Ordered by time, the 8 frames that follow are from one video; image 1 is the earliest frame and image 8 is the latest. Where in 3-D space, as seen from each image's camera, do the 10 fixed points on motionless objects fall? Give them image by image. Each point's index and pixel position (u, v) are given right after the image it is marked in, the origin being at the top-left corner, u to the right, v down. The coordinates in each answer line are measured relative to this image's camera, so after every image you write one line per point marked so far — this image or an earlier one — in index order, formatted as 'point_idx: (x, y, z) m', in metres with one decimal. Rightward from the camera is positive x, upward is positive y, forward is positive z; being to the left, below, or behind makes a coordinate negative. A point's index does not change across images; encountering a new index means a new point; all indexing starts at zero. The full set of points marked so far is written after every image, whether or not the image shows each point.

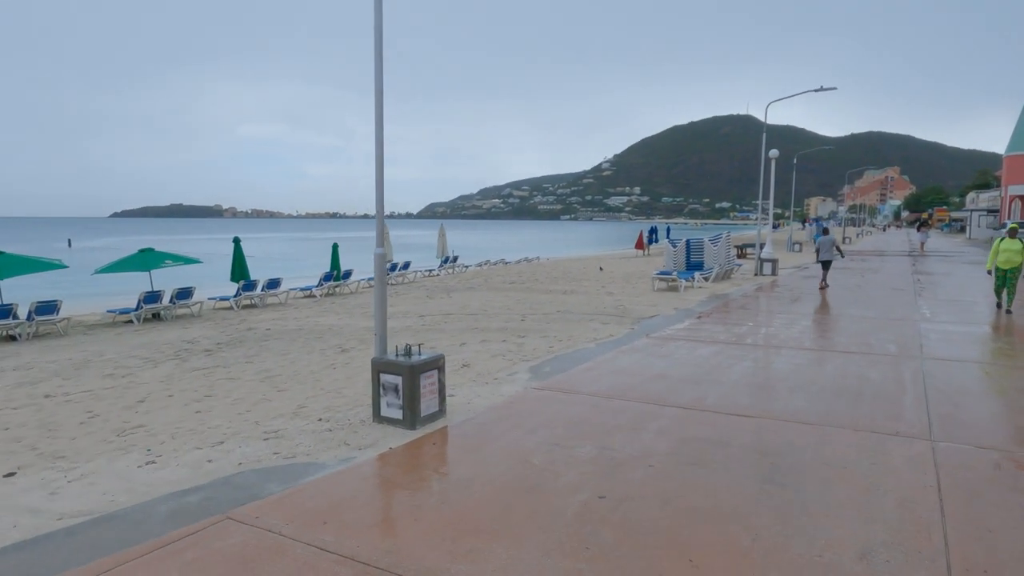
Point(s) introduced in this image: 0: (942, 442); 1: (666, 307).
0: (+3.5, -1.2, +5.4) m
1: (+3.3, -0.4, +14.3) m
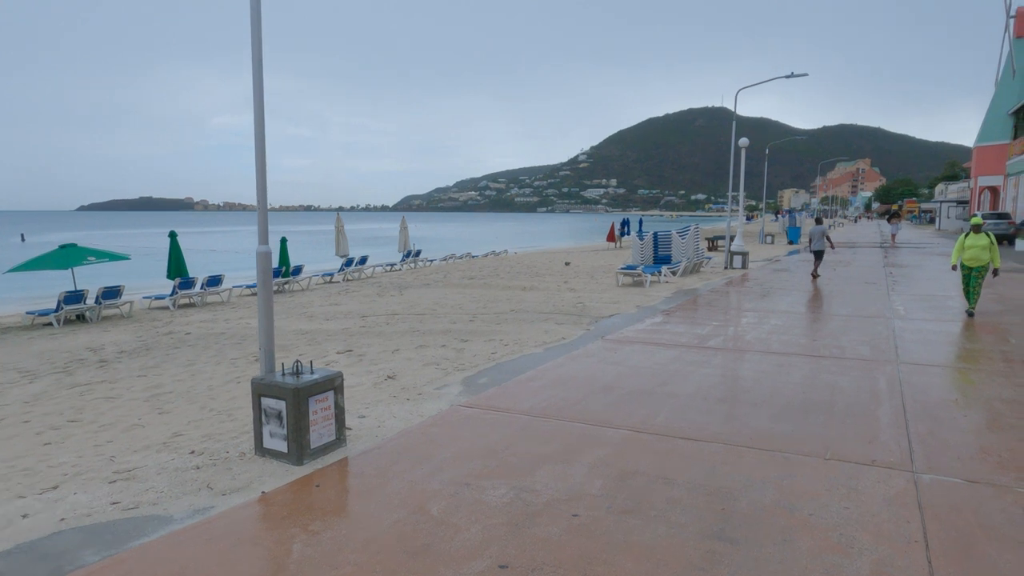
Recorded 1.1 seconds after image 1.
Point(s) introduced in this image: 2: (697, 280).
0: (+2.8, -1.3, +4.5) m
1: (+2.4, -0.3, +13.5) m
2: (+5.0, +0.2, +18.1) m
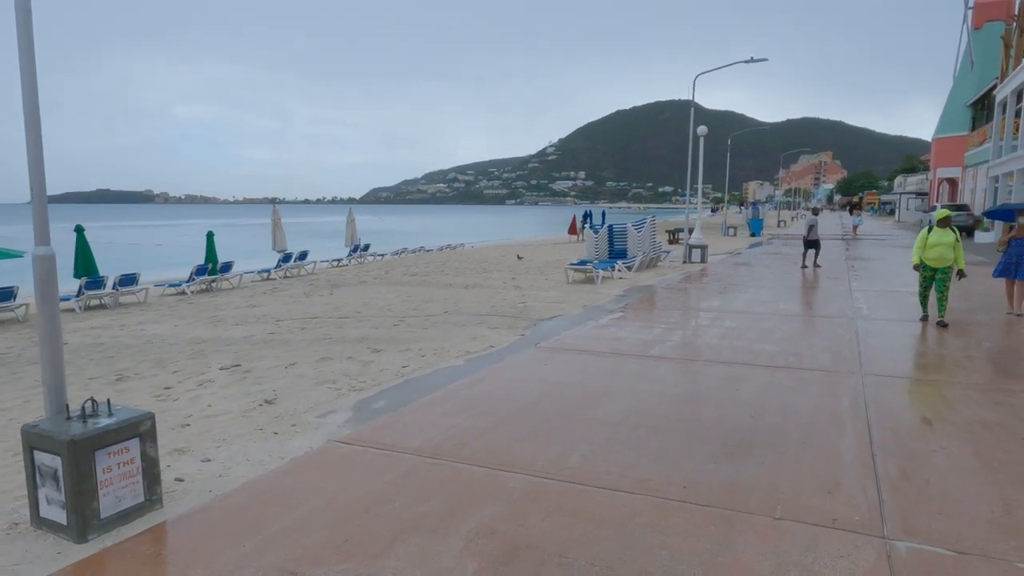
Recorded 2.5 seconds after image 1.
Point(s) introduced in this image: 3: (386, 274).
0: (+2.0, -1.3, +3.5) m
1: (+1.2, -0.3, +12.4) m
2: (+3.6, +0.3, +17.1) m
3: (-3.4, +0.4, +18.1) m
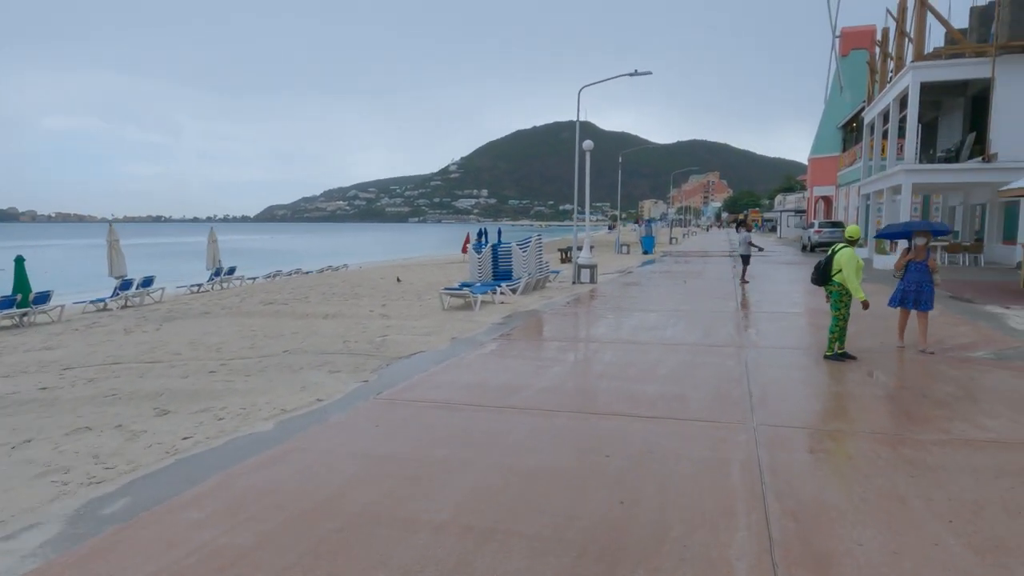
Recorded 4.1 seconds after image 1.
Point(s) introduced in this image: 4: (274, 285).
0: (+1.0, -1.6, +2.2) m
1: (-1.1, -0.8, +10.9) m
2: (+0.6, -0.3, +15.9) m
3: (-6.5, -0.3, +15.8) m
4: (-7.1, +0.1, +19.9) m
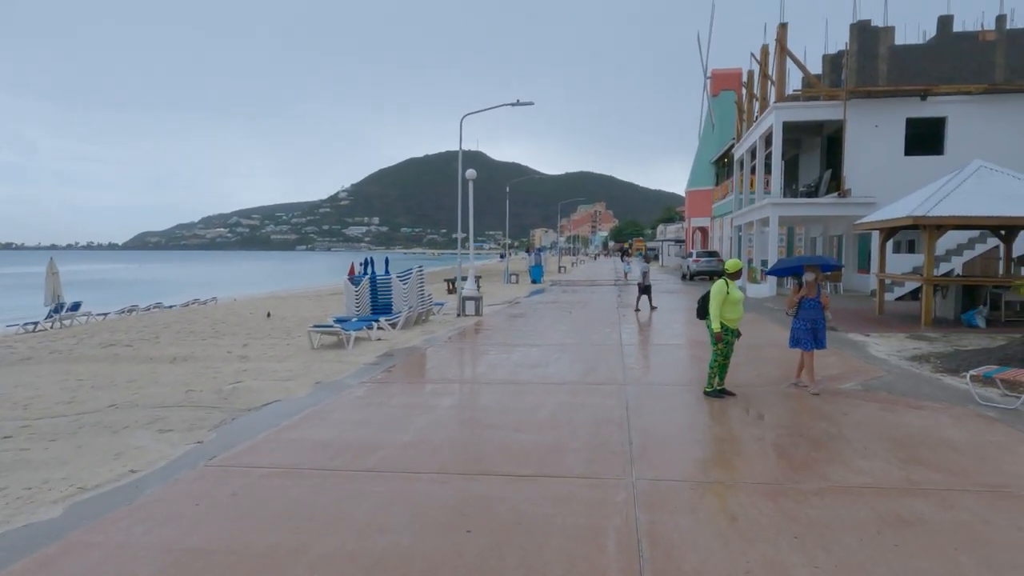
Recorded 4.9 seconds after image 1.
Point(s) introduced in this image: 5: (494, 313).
0: (+0.5, -1.8, +1.5) m
1: (-3.0, -1.4, +9.8) m
2: (-2.1, -1.1, +15.1) m
3: (-9.1, -1.2, +13.9) m
4: (-10.4, -0.9, +17.8) m
5: (-0.5, -0.7, +19.5) m
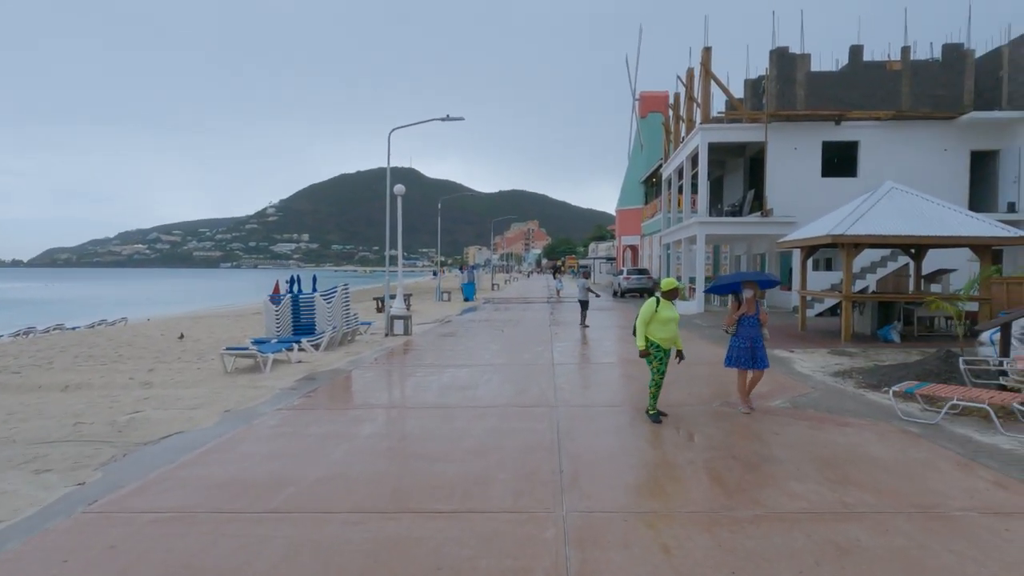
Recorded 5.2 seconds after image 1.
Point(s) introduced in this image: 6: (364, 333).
0: (+0.3, -1.8, +1.2) m
1: (-4.0, -1.6, +9.1) m
2: (-3.6, -1.5, +14.4) m
3: (-10.5, -1.6, +12.5) m
4: (-12.2, -1.4, +16.3) m
5: (-2.5, -1.2, +19.0) m
6: (-4.1, -1.2, +18.3) m
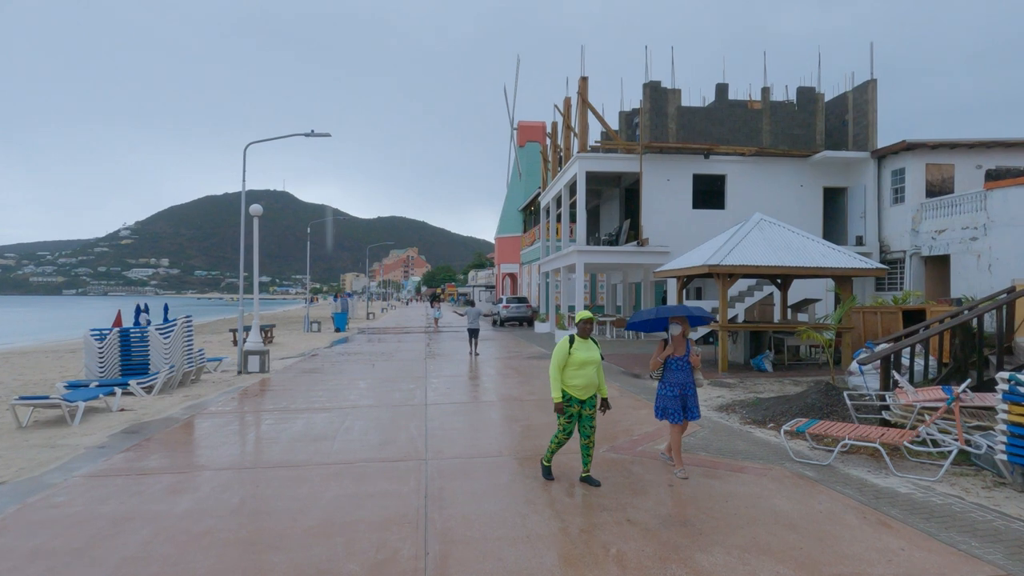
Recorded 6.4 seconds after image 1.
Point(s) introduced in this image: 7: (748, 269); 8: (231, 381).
0: (+0.1, -1.9, +0.1) m
1: (-5.6, -2.0, +7.1) m
2: (-6.2, -2.1, +12.4) m
3: (-12.6, -2.1, +9.3) m
4: (-14.9, -2.1, +12.7) m
5: (-5.8, -2.1, +17.1) m
6: (-7.2, -2.0, +16.1) m
7: (+5.3, +0.4, +15.0) m
8: (-6.2, -2.1, +14.7) m
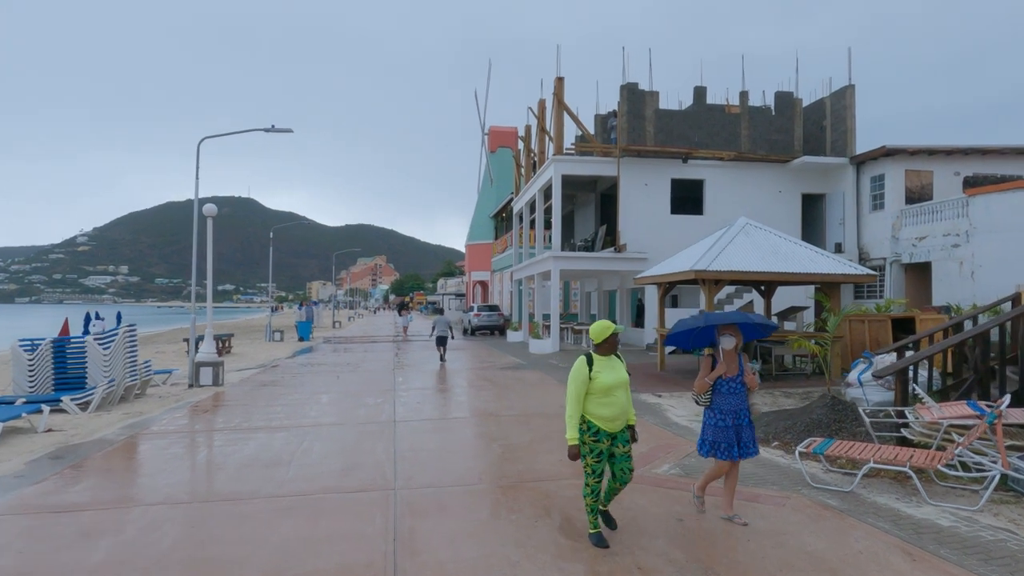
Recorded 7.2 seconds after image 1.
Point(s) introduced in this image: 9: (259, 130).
0: (+0.2, -1.8, -0.9) m
1: (-5.7, -2.1, +5.9) m
2: (-6.6, -2.2, +11.2) m
3: (-12.8, -2.1, +7.8) m
4: (-15.3, -2.2, +11.1) m
5: (-6.5, -2.2, +15.9) m
6: (-7.8, -2.2, +14.8) m
7: (+4.8, +0.3, +14.3) m
8: (-6.7, -2.2, +13.4) m
9: (-6.6, +4.1, +17.7) m
